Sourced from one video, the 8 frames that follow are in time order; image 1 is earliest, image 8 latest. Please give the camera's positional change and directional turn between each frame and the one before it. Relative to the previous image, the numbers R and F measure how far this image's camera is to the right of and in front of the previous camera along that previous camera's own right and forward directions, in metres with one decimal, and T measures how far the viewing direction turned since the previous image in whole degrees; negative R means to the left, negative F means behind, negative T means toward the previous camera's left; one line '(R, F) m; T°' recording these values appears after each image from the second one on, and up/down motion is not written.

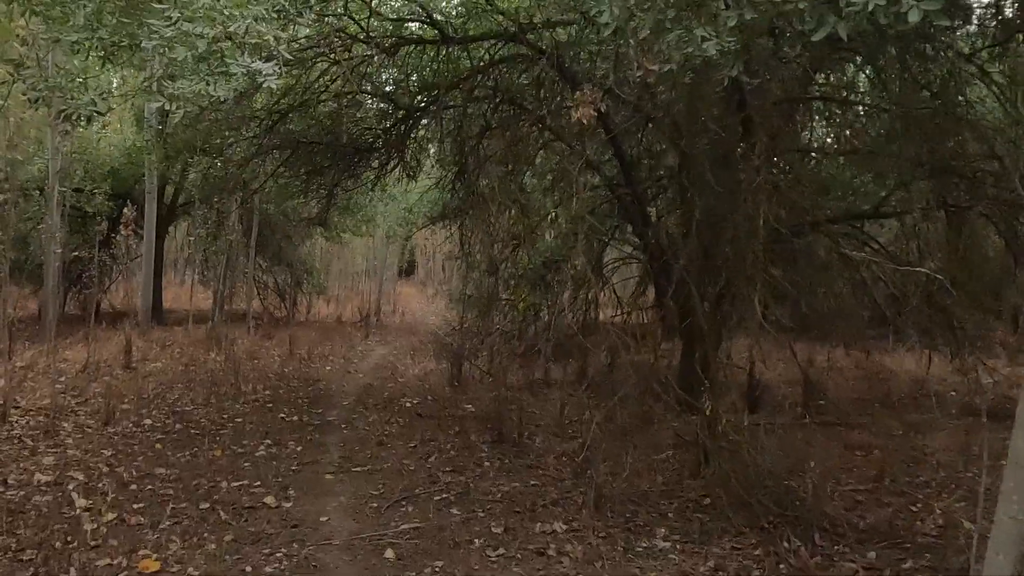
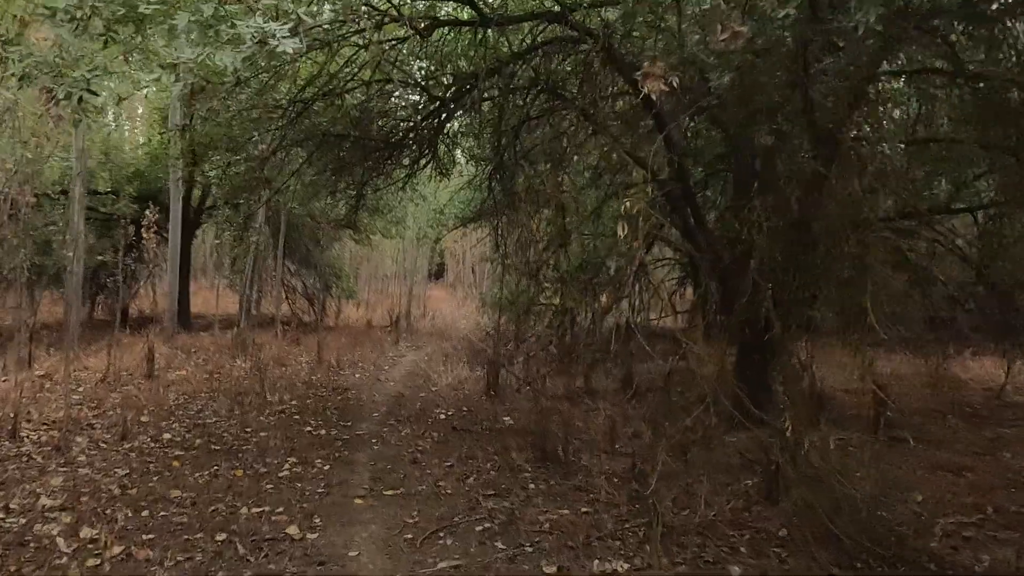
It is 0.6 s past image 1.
(-0.1, +0.6) m; -2°
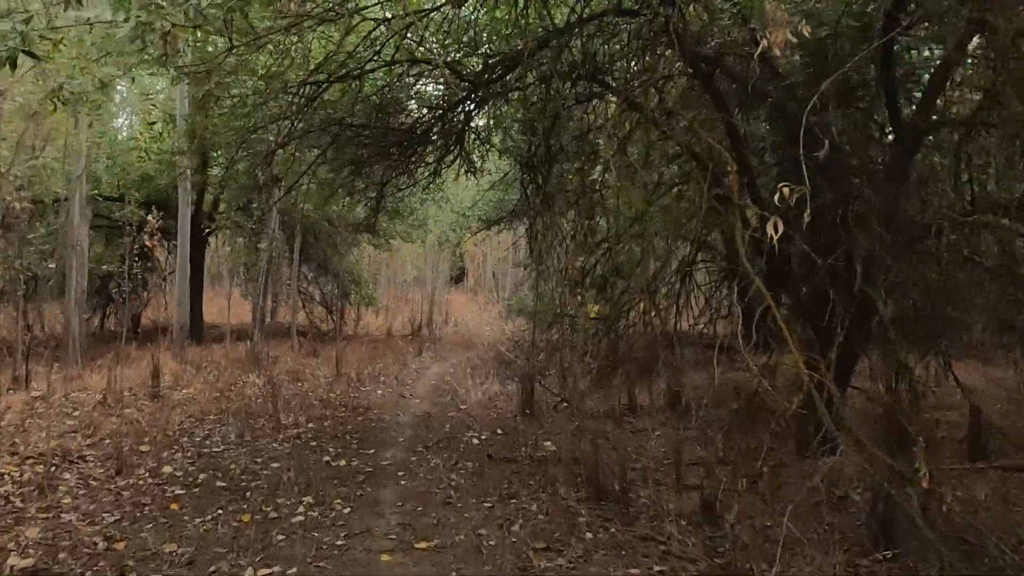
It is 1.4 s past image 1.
(-0.2, +0.8) m; -1°
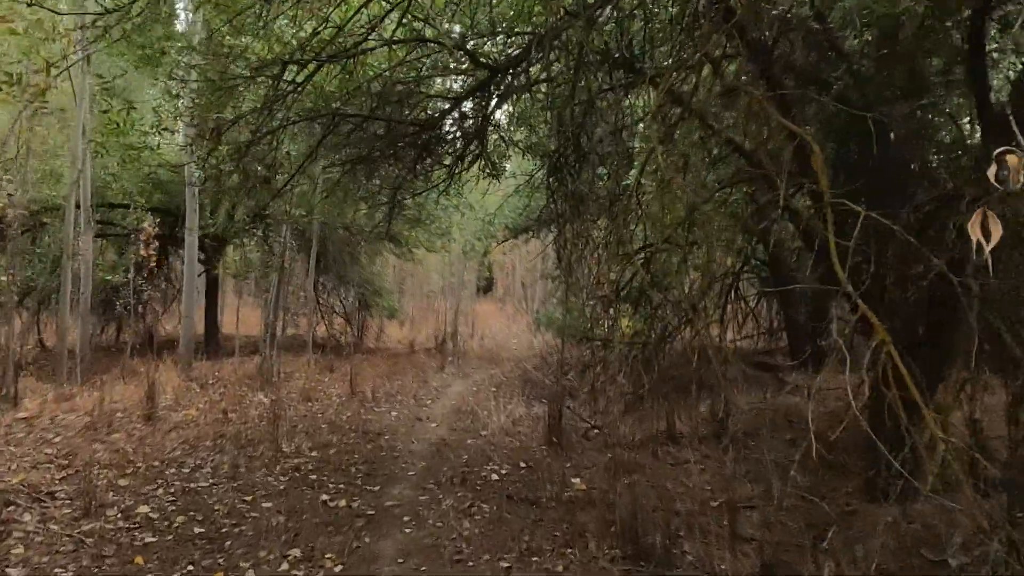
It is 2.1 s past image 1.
(0.0, +0.8) m; -2°
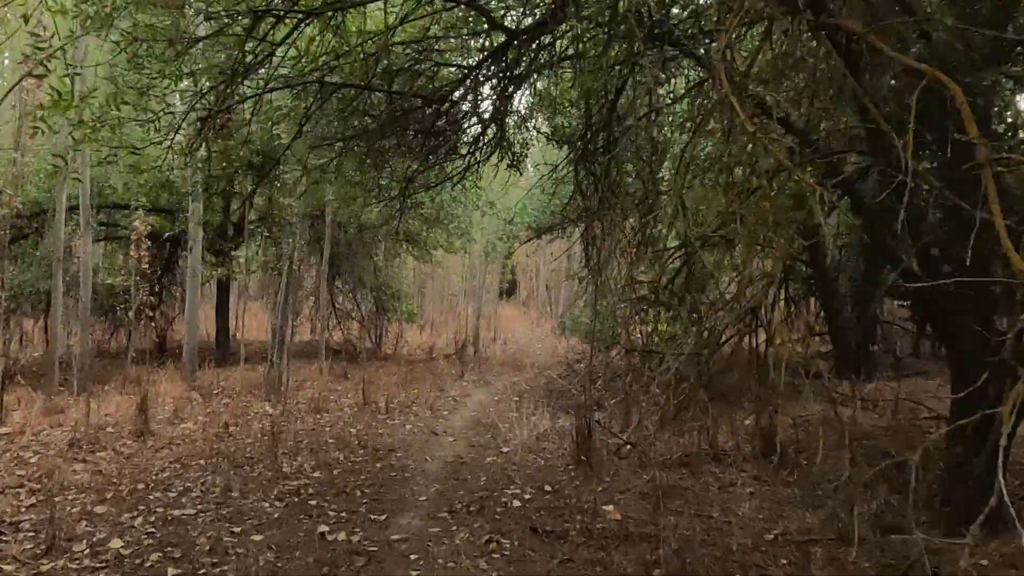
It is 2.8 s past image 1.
(0.0, +0.7) m; -2°
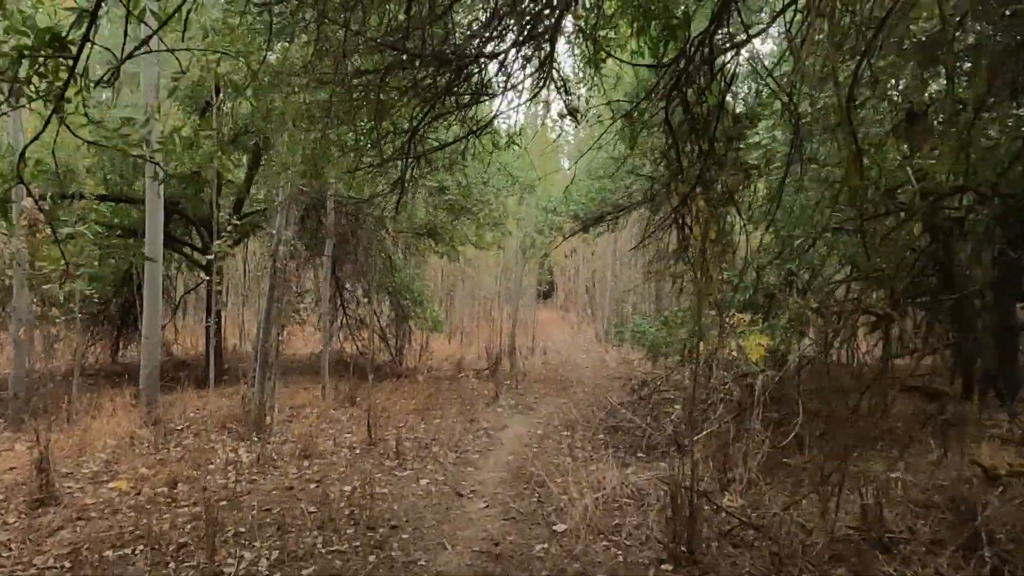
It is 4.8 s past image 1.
(-0.1, +2.3) m; -2°
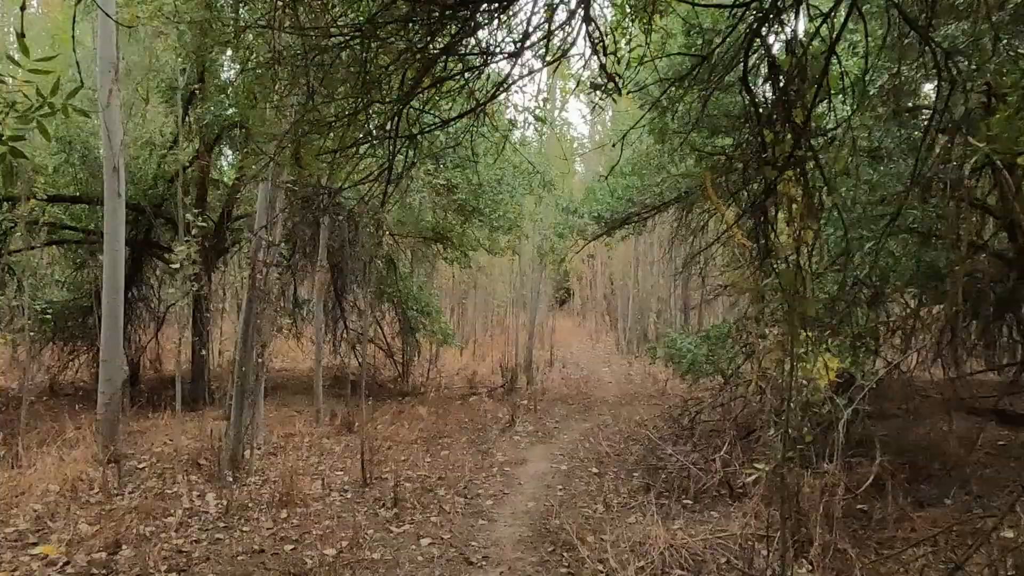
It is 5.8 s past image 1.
(0.0, +1.1) m; -1°
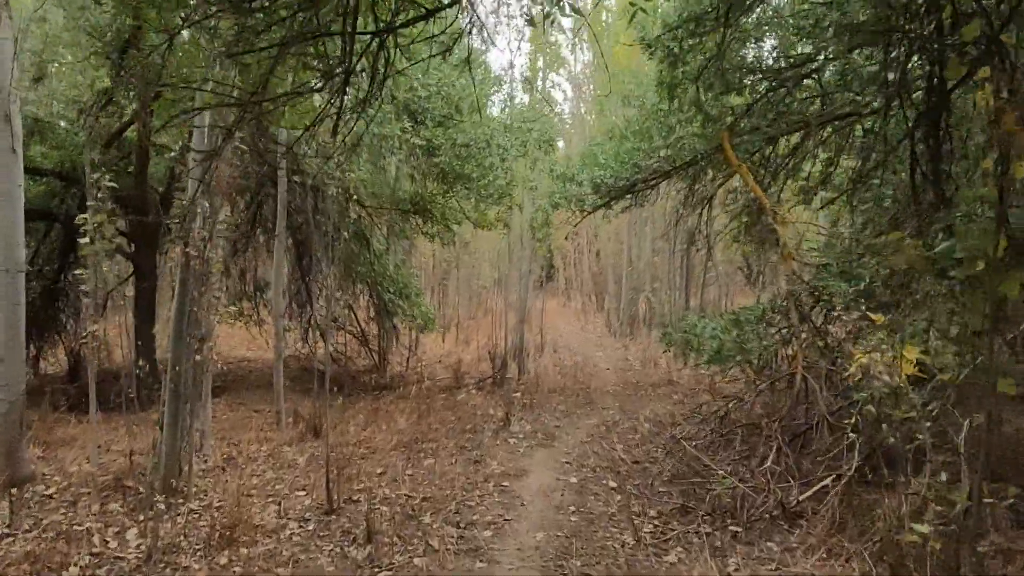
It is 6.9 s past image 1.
(-0.1, +1.2) m; +2°
